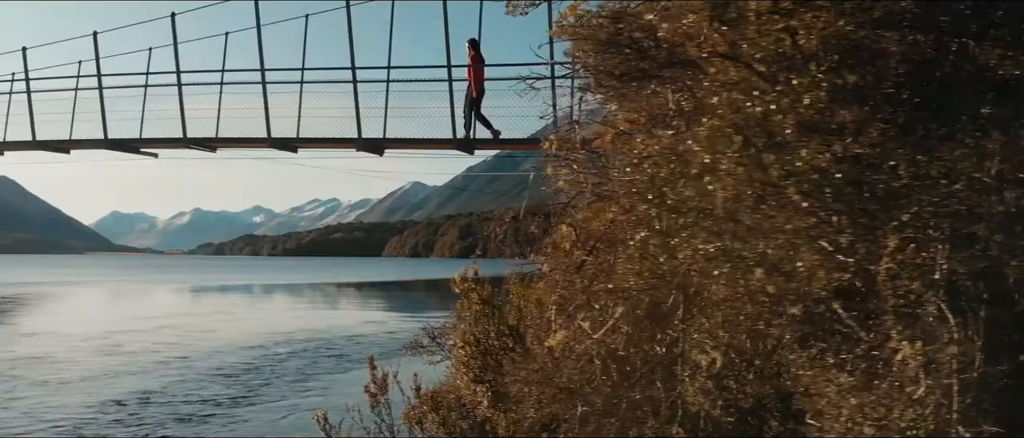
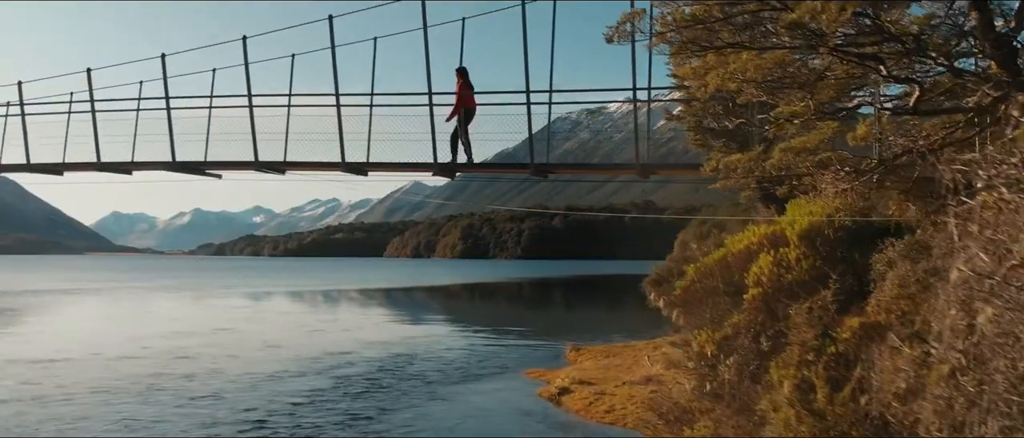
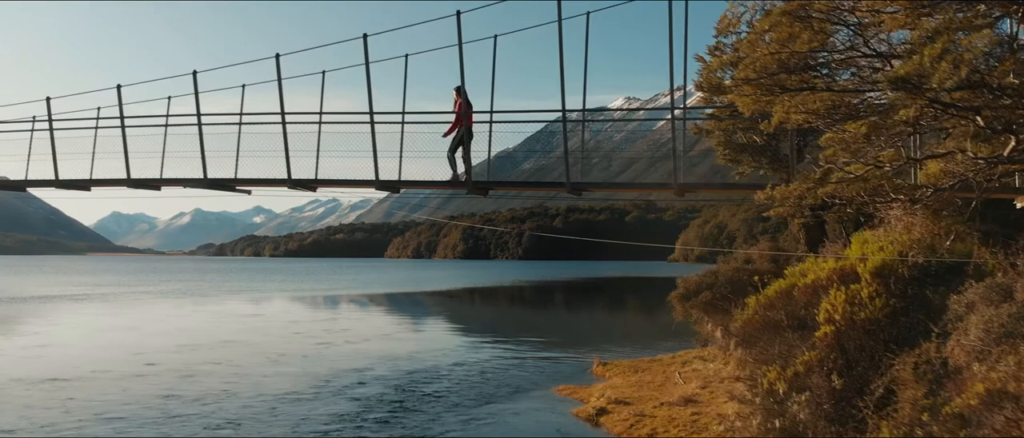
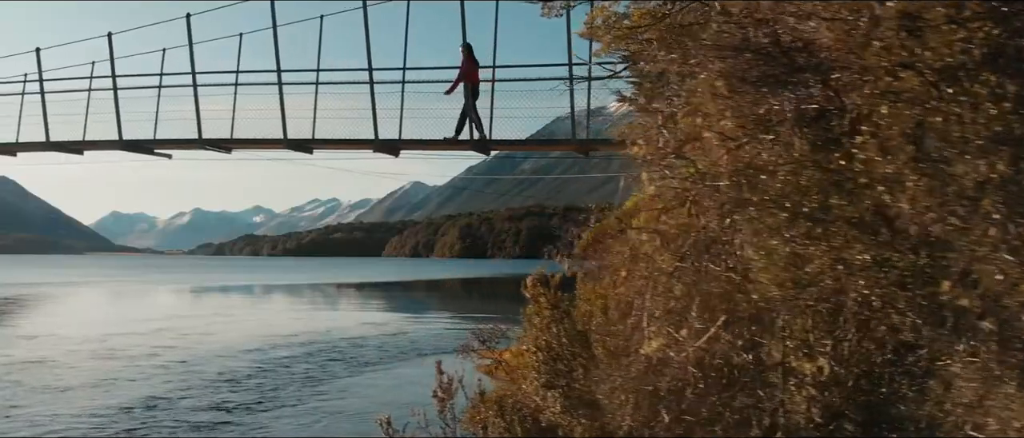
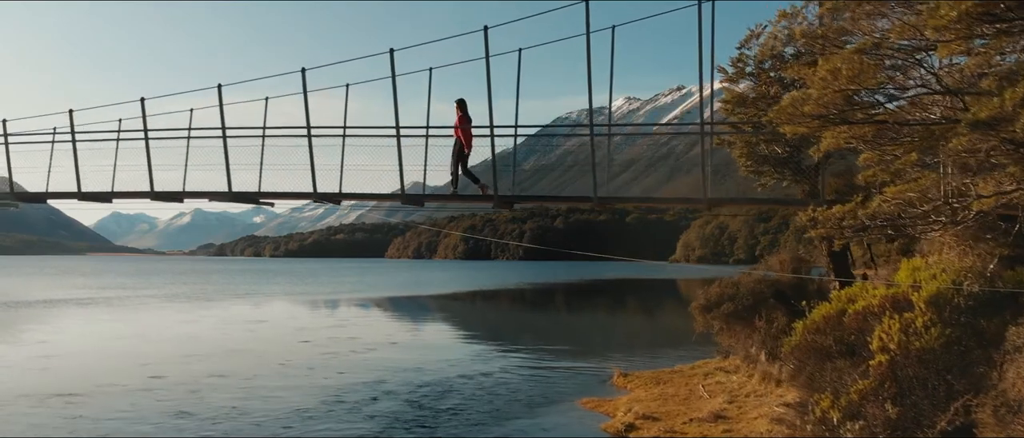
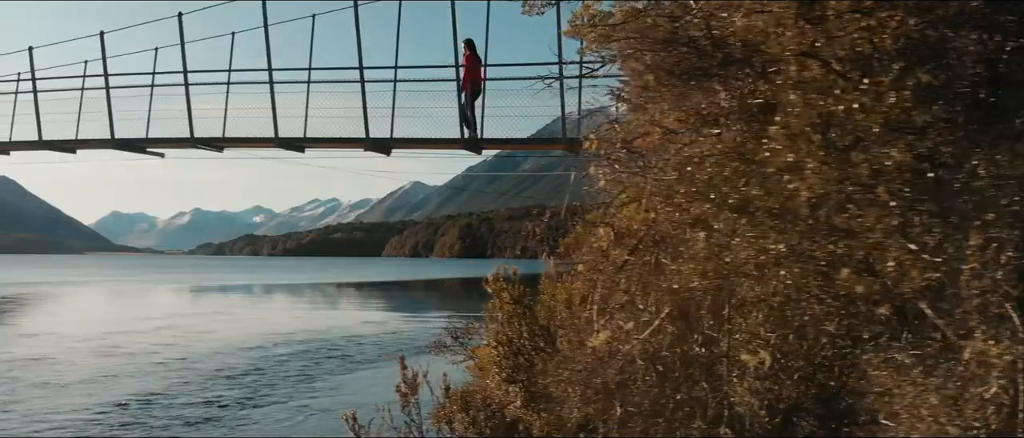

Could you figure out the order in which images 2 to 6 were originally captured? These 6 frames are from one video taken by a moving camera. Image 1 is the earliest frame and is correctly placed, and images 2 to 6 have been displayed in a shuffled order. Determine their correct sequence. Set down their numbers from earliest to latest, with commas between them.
6, 4, 2, 3, 5
